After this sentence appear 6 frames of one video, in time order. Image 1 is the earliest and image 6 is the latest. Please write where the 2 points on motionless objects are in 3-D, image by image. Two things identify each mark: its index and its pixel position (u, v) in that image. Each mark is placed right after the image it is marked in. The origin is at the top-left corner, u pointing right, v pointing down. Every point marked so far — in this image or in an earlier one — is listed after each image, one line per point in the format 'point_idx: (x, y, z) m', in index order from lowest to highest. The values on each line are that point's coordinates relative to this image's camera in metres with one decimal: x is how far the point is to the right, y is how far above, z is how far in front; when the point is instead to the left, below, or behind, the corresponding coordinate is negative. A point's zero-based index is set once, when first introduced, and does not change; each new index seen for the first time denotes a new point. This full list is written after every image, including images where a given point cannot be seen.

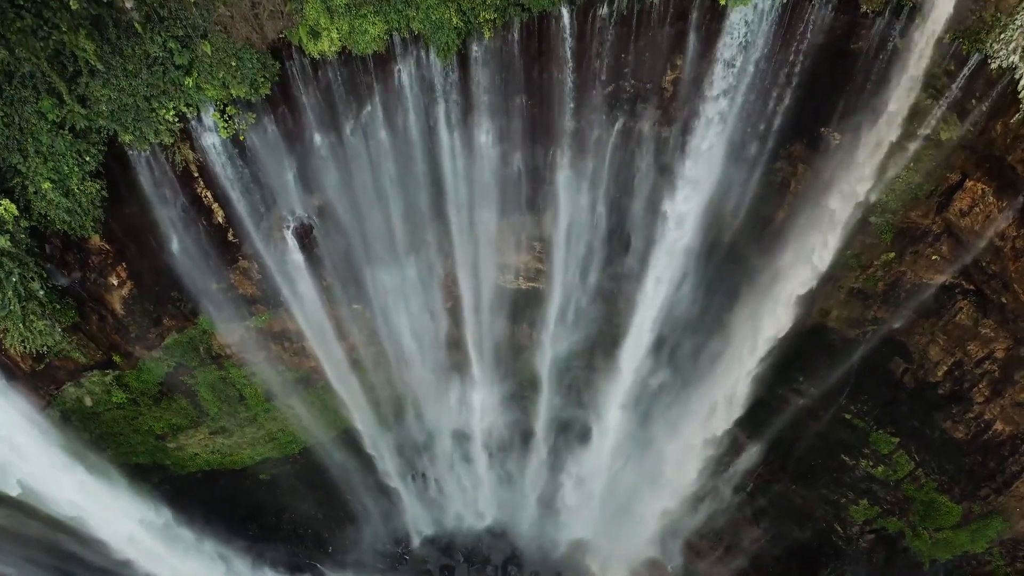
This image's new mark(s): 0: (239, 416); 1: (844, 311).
0: (-5.0, -2.3, +11.8) m
1: (+5.3, -0.5, +10.4) m
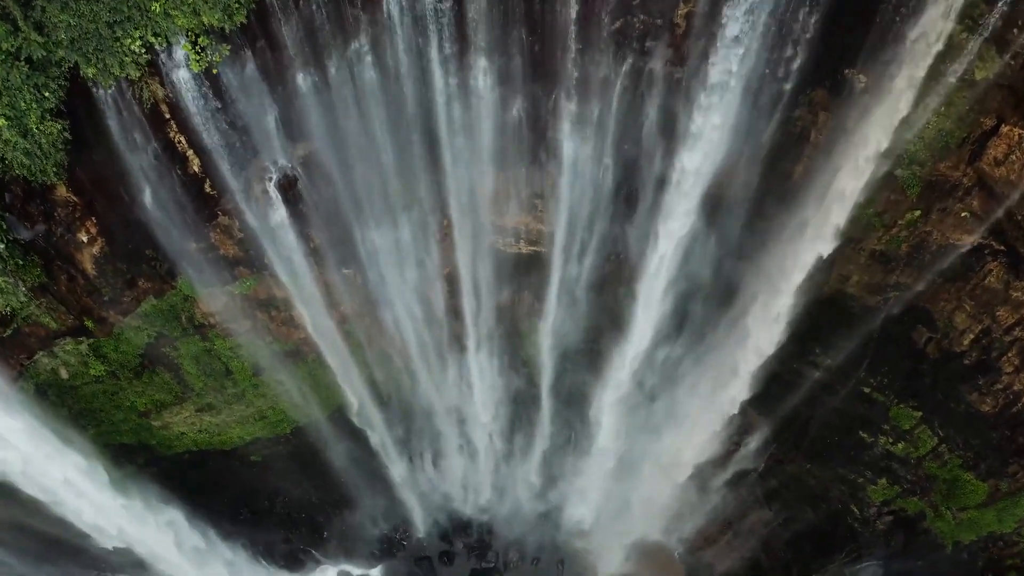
0: (-5.0, -1.8, +11.2) m
1: (+5.3, +0.1, +9.8) m
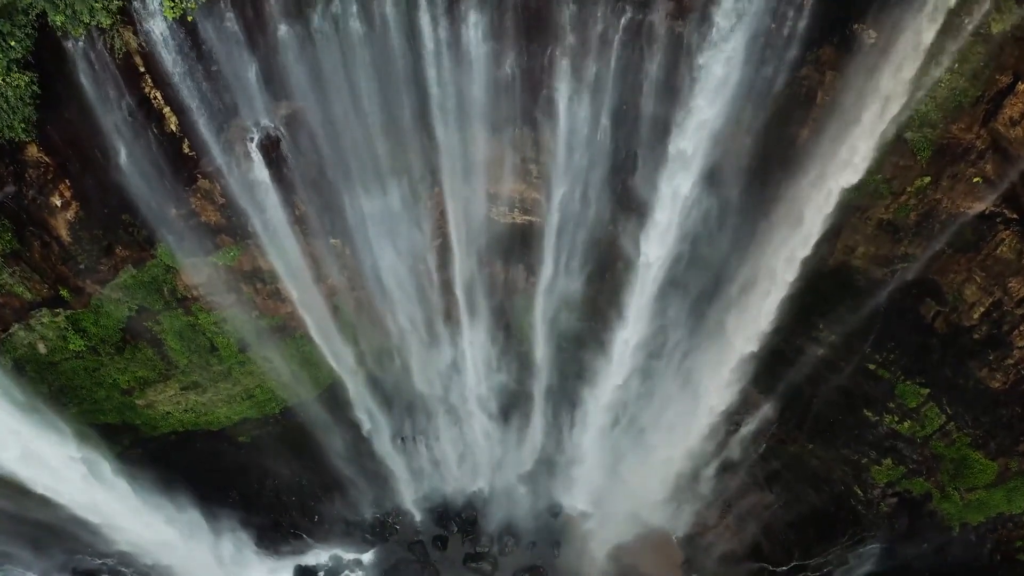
0: (-5.0, -1.4, +10.8) m
1: (+5.2, +0.6, +9.4) m
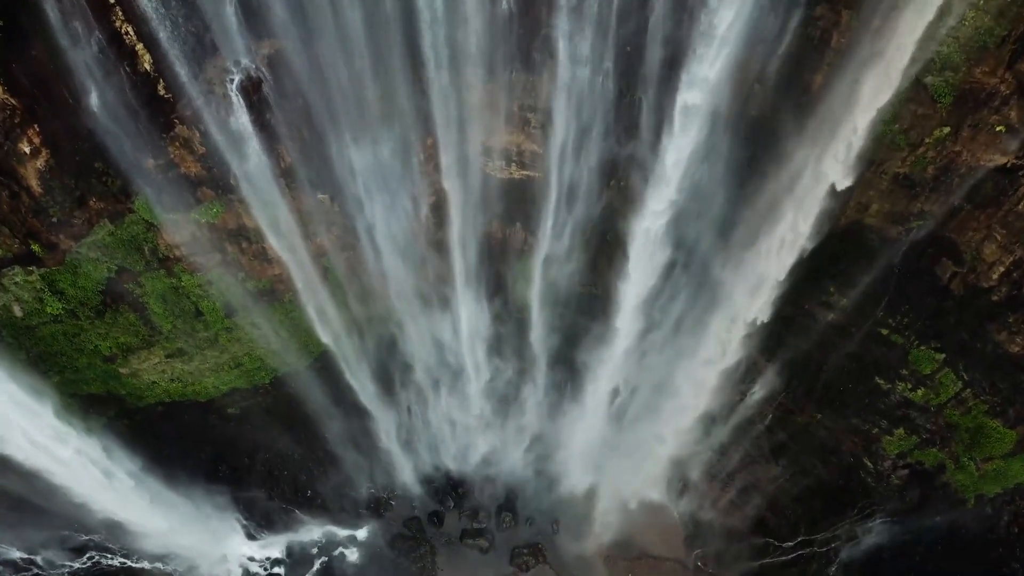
0: (-5.1, -0.8, +10.4) m
1: (+5.2, +1.2, +9.0) m
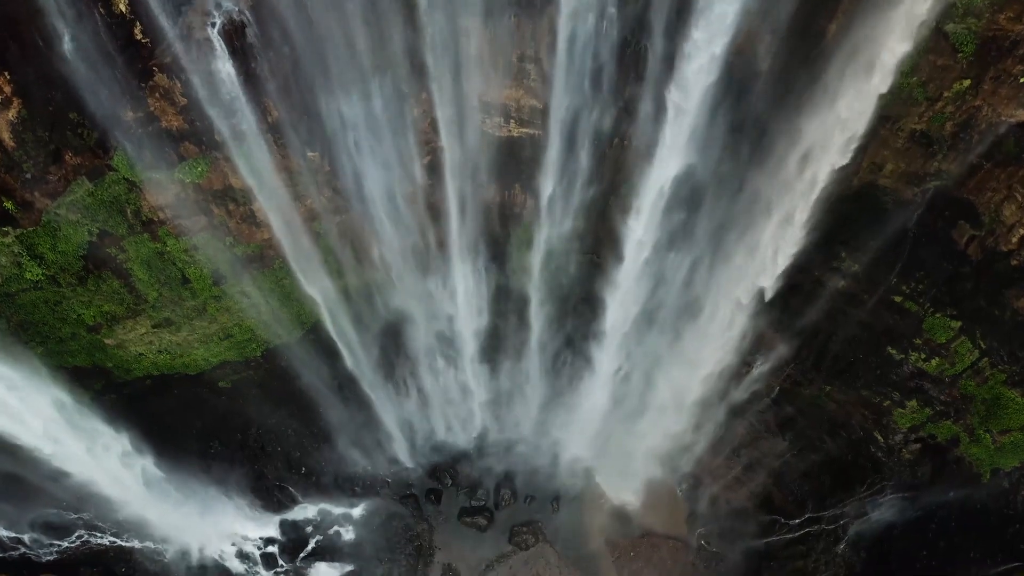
0: (-5.1, -0.2, +10.0) m
1: (+5.2, +1.7, +8.6) m
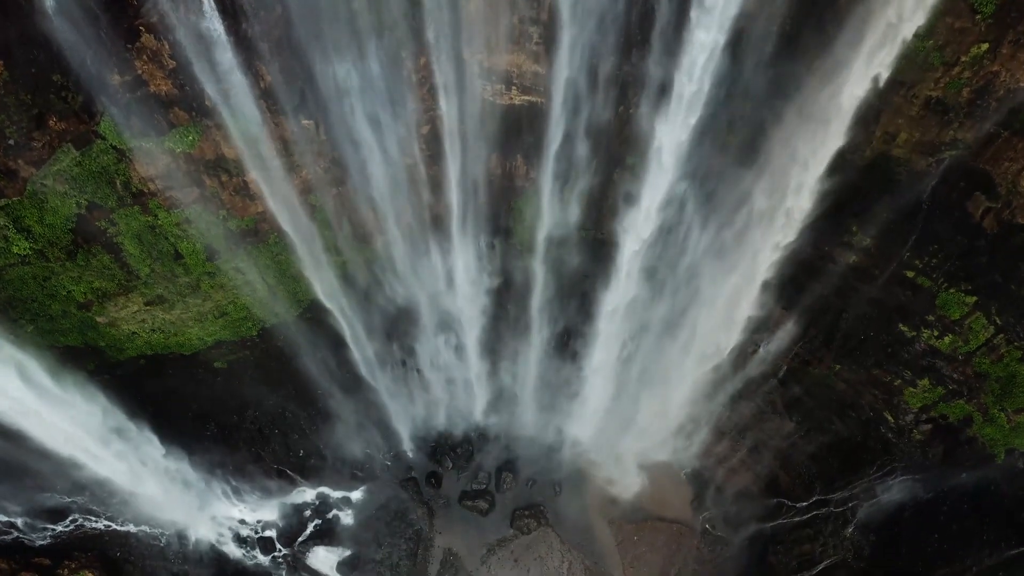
0: (-5.1, +0.1, +9.8) m
1: (+5.2, +2.0, +8.3) m
